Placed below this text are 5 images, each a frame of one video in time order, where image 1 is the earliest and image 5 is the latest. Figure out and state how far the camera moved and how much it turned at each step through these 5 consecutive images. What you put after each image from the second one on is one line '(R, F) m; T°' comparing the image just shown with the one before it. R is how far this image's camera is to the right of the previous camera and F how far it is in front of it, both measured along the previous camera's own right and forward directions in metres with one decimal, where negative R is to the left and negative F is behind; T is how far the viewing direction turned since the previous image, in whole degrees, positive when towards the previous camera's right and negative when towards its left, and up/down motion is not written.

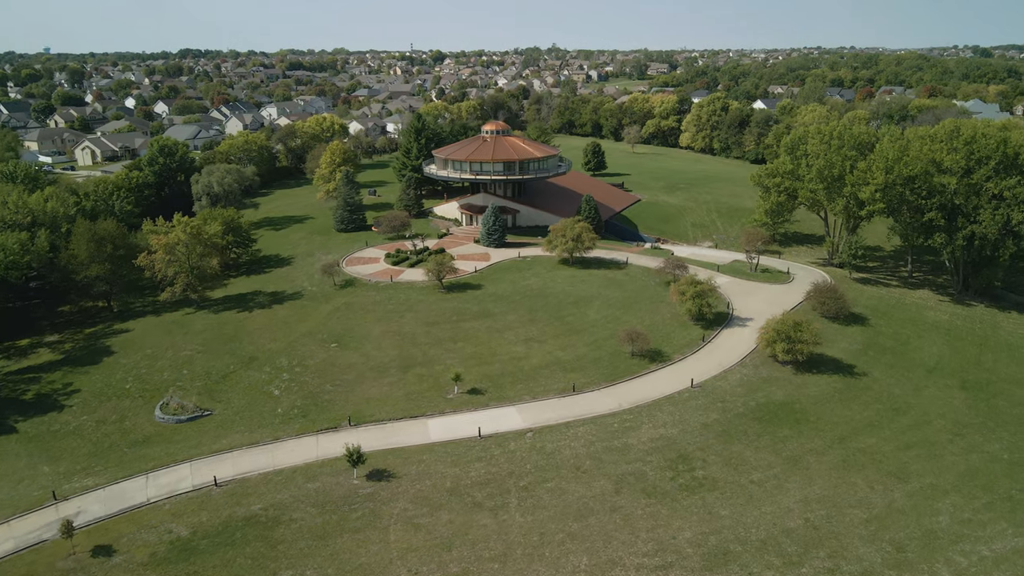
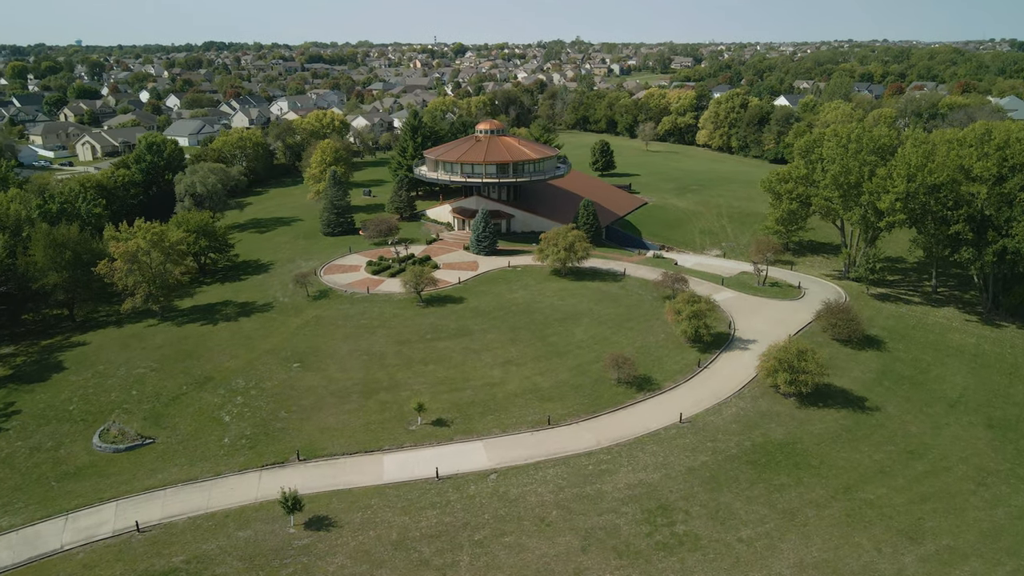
(+2.3, +2.9) m; -2°
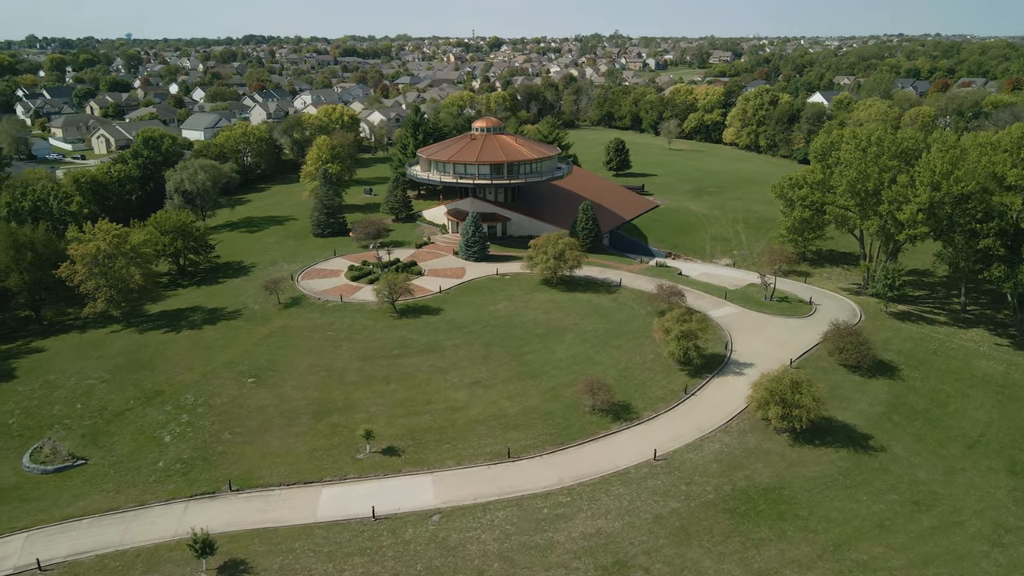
(+3.1, +2.7) m; -3°
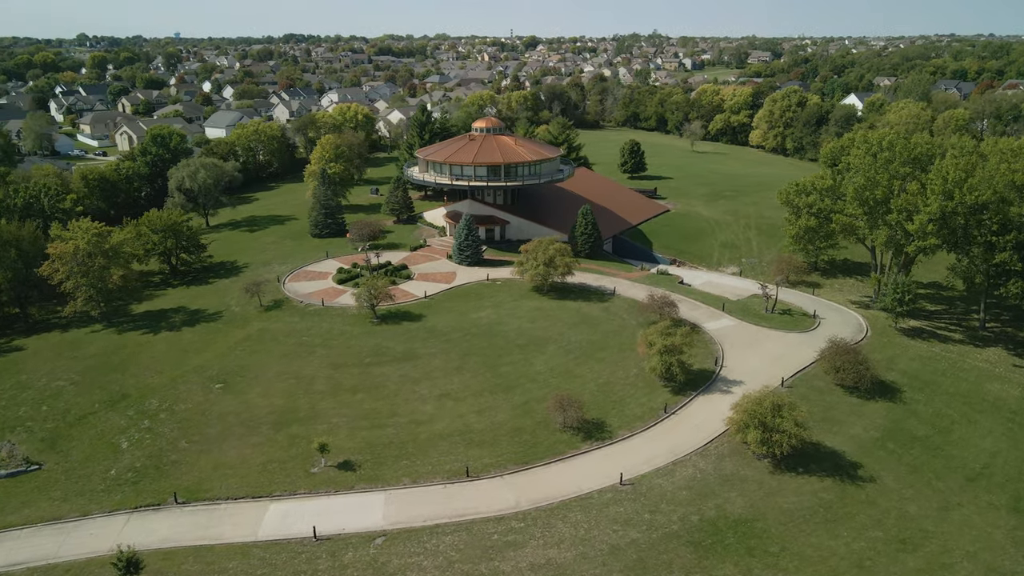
(+2.9, +1.3) m; -3°
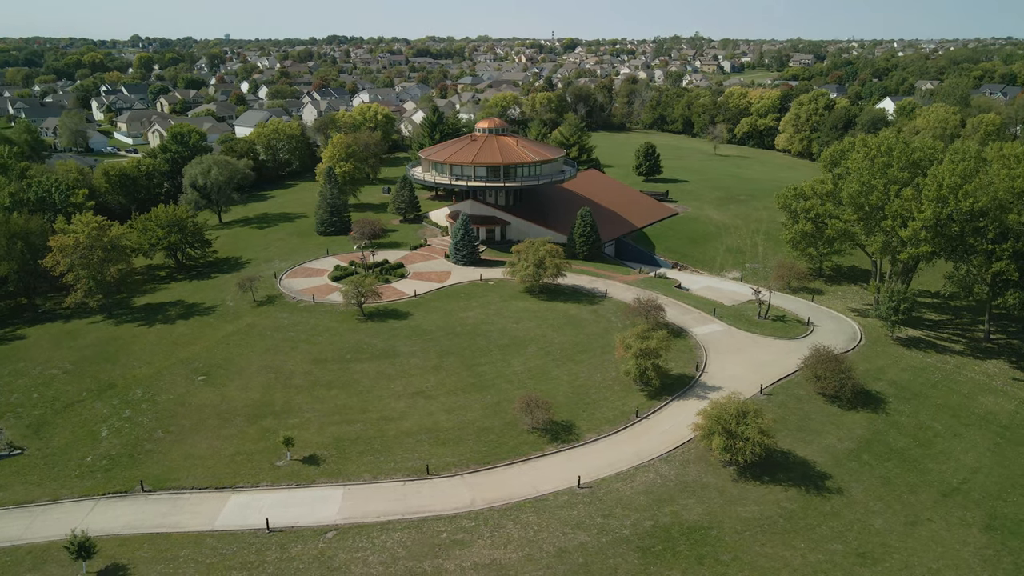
(+3.0, 0.0) m; -3°
